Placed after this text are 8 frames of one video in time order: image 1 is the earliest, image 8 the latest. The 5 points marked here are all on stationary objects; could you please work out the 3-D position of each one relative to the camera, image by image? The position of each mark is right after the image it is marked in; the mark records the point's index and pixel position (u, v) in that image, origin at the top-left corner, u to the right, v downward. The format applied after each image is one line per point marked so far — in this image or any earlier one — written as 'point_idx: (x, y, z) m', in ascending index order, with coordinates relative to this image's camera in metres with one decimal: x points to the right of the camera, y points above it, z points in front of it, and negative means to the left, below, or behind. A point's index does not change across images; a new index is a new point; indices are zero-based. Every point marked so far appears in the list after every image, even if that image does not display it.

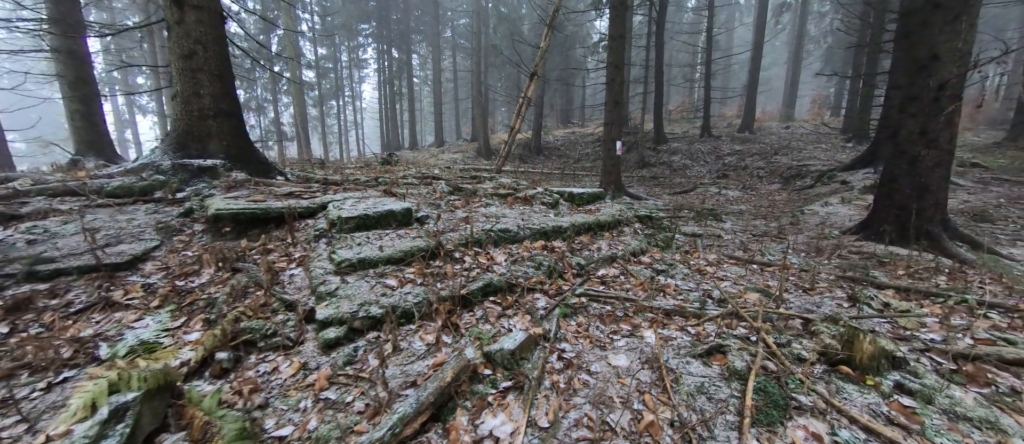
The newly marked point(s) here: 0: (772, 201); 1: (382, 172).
0: (+8.1, +0.6, +11.4) m
1: (-3.5, +1.4, +10.0) m
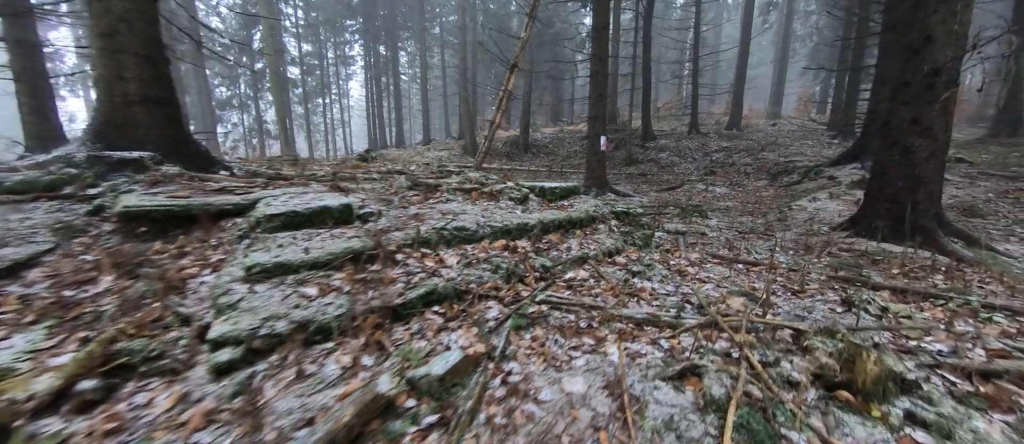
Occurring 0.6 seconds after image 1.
0: (+7.5, +0.7, +11.1) m
1: (-4.1, +1.4, +9.4) m
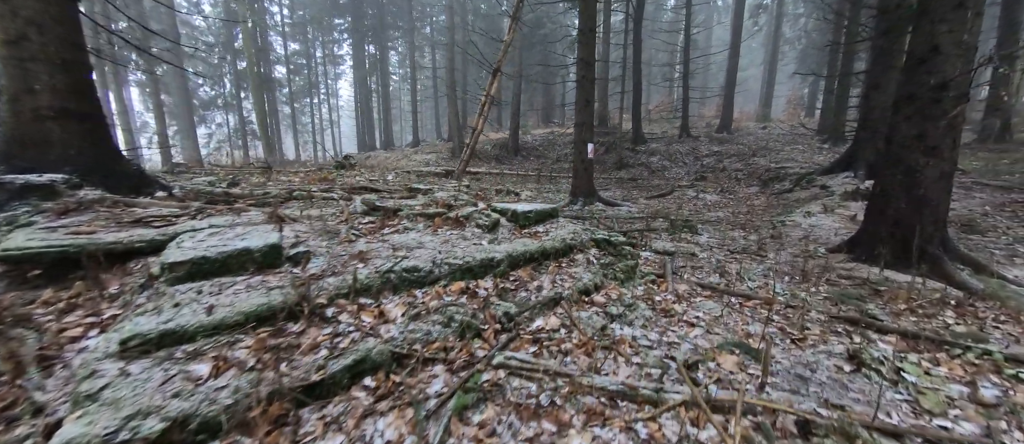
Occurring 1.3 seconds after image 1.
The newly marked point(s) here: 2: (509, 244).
0: (+7.0, +0.4, +10.7) m
1: (-4.6, +1.0, +8.8) m
2: (0.0, -0.3, +4.3) m
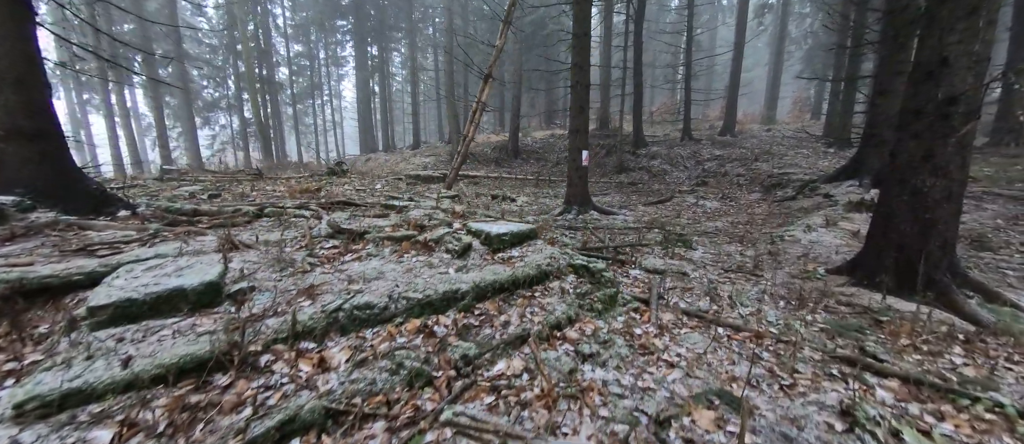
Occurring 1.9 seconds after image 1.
0: (+6.7, +0.1, +10.3) m
1: (-4.9, +0.7, +8.6) m
2: (-0.4, -0.5, +4.0) m
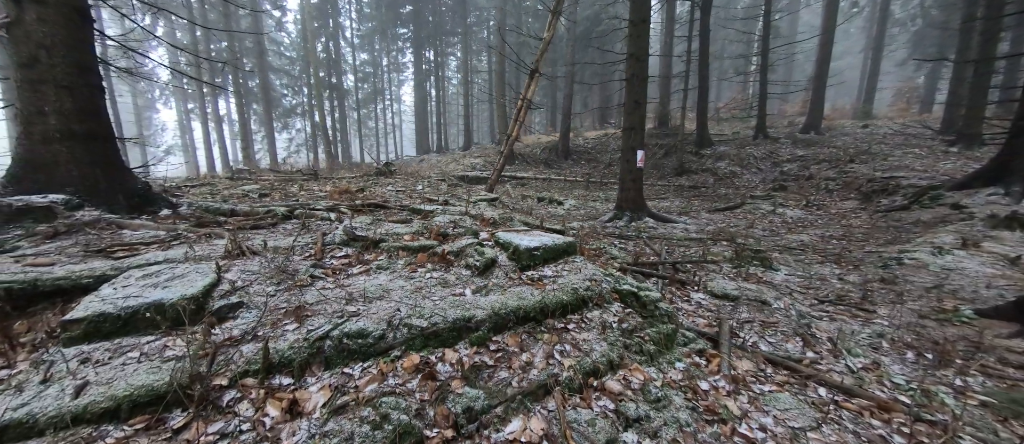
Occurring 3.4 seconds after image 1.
0: (+7.8, -0.2, +8.5) m
1: (-3.9, +0.7, +8.5) m
2: (-0.1, -0.7, +3.3) m
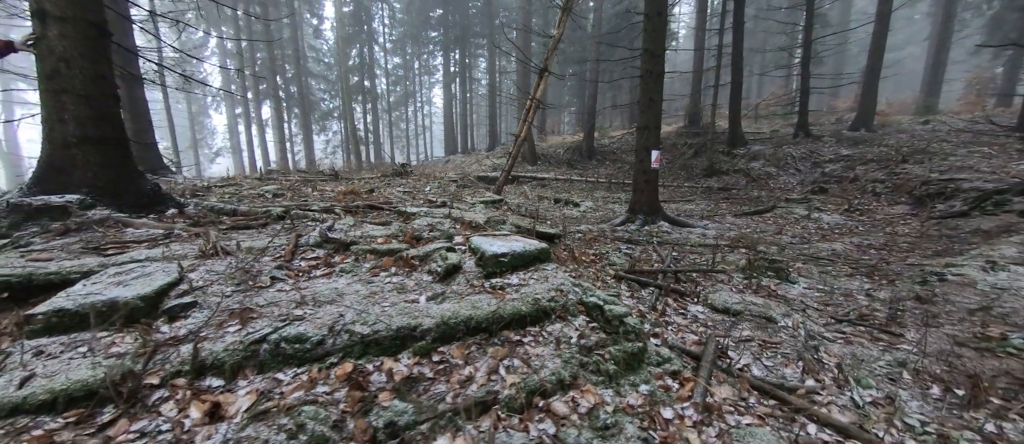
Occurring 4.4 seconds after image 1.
0: (+7.9, -0.3, +7.6) m
1: (-3.8, +0.7, +8.6) m
2: (-0.5, -0.7, +3.1) m
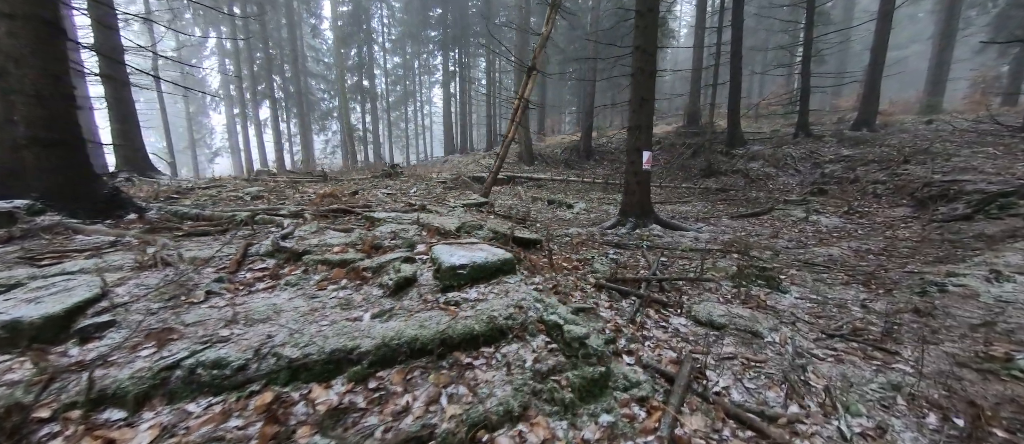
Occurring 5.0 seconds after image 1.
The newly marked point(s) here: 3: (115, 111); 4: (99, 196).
0: (+7.5, -0.4, +7.3) m
1: (-4.1, +0.6, +8.4) m
2: (-0.8, -0.8, +2.9) m
3: (-11.7, +3.2, +10.7) m
4: (-6.0, +0.4, +5.3) m
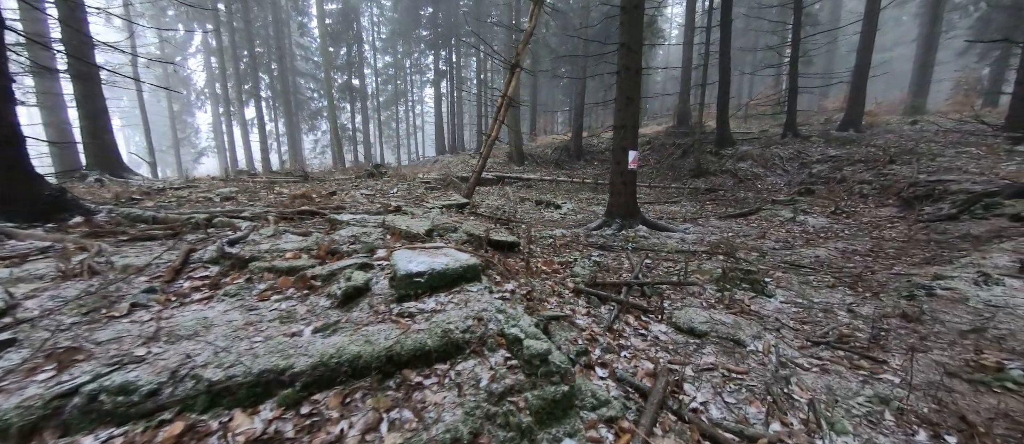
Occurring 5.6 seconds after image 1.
0: (+7.2, -0.4, +7.2) m
1: (-4.5, +0.6, +8.0) m
2: (-1.2, -0.8, +2.6) m
3: (-12.1, +3.2, +10.3) m
4: (-6.3, +0.4, +4.9) m
